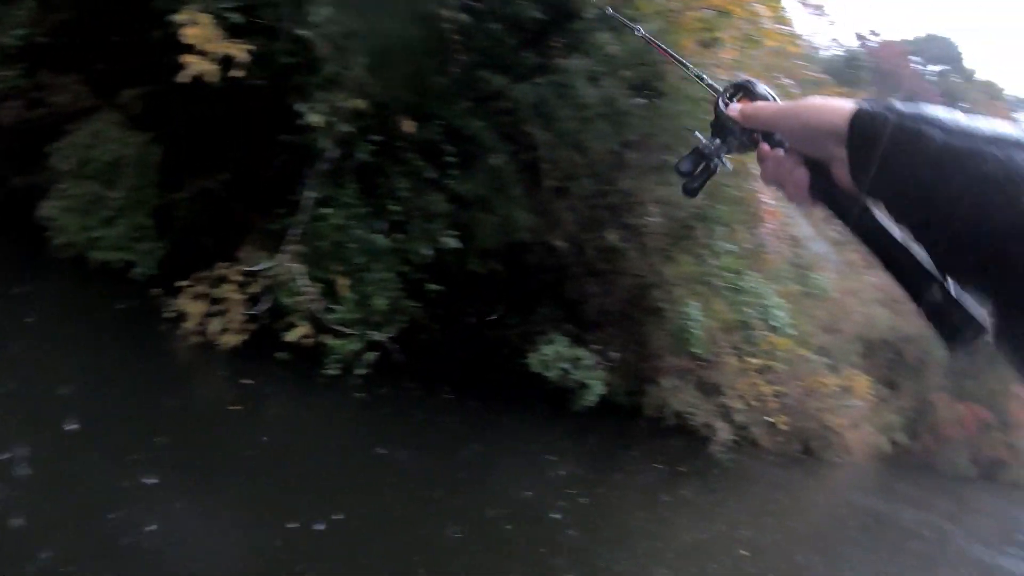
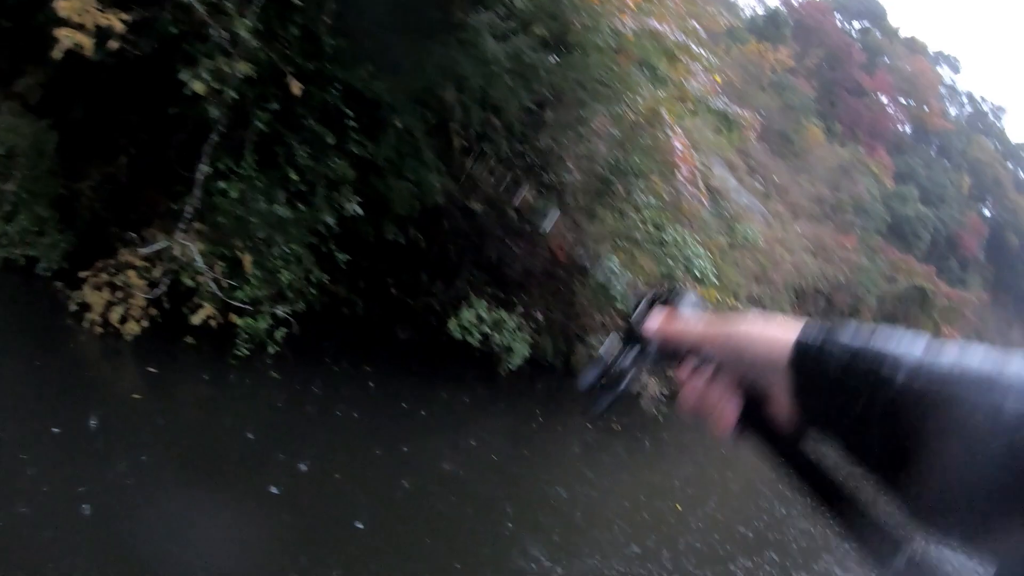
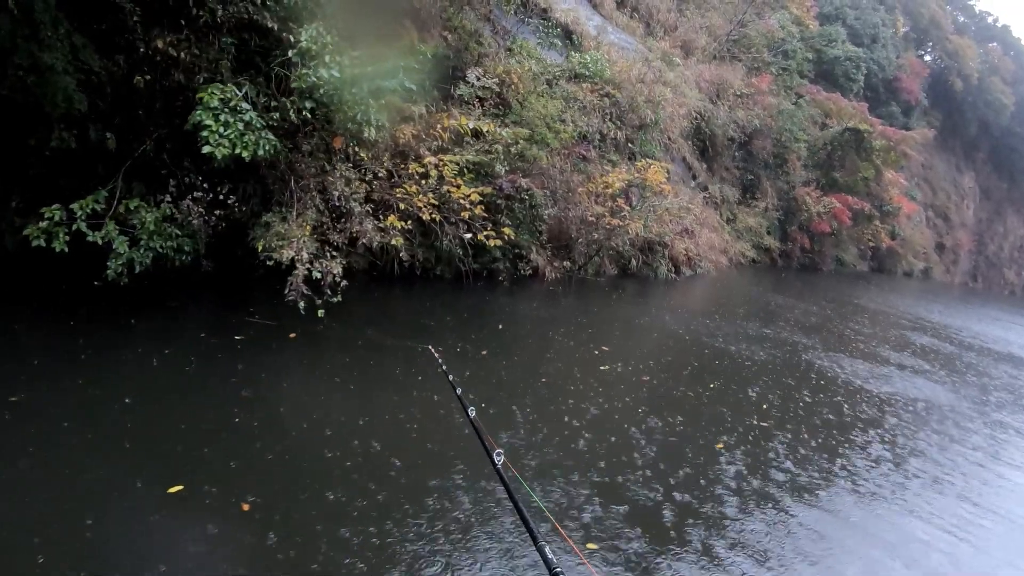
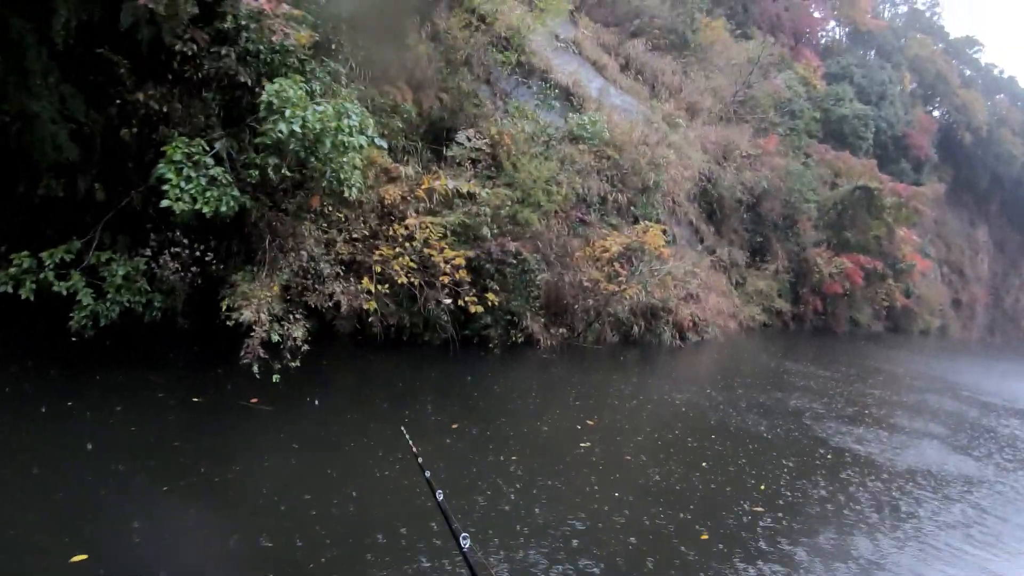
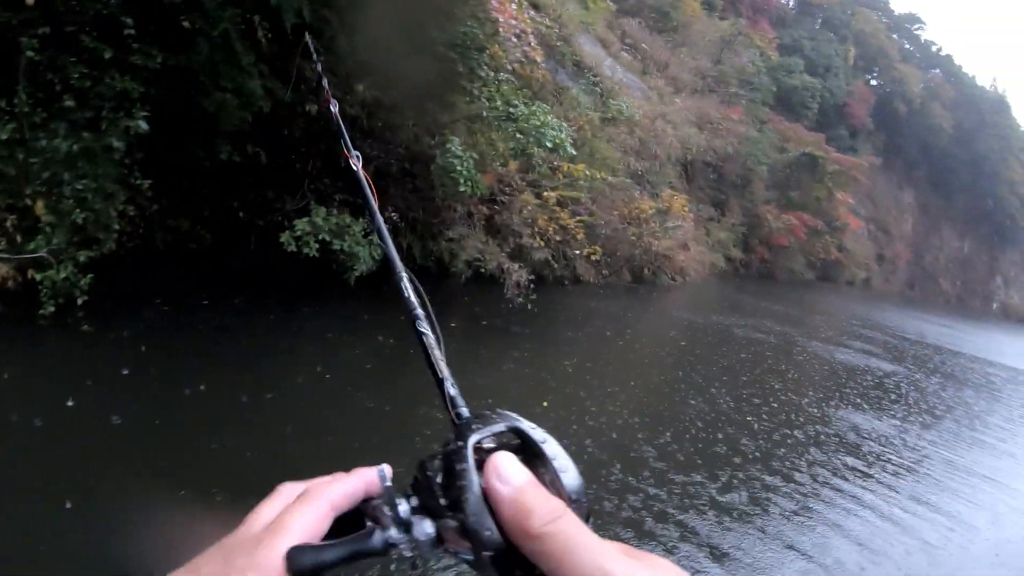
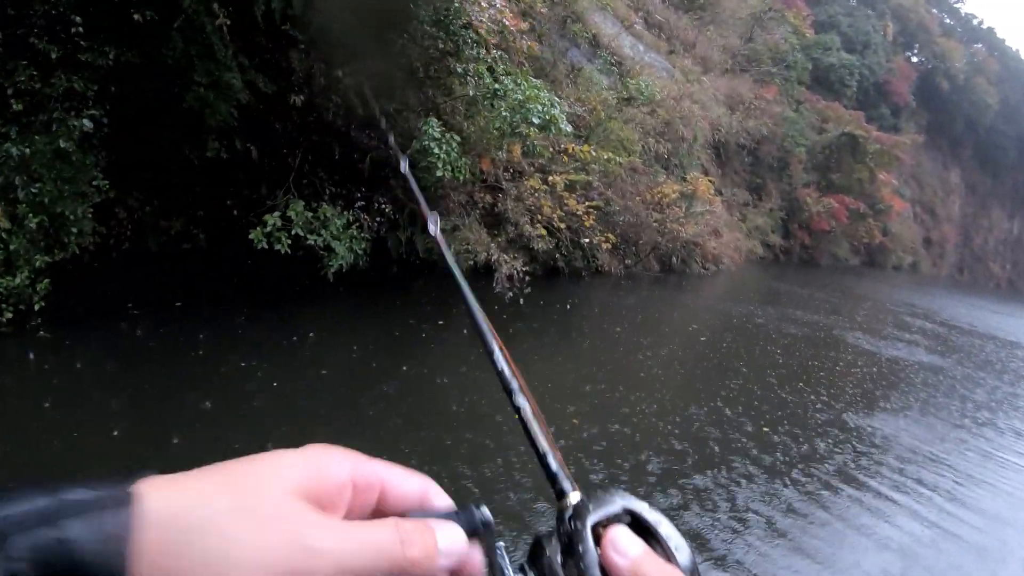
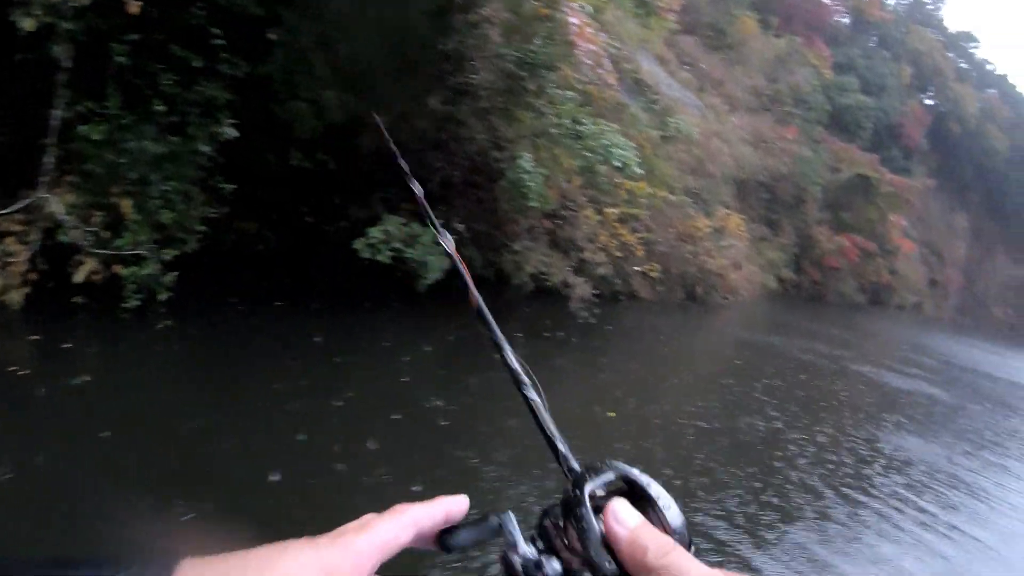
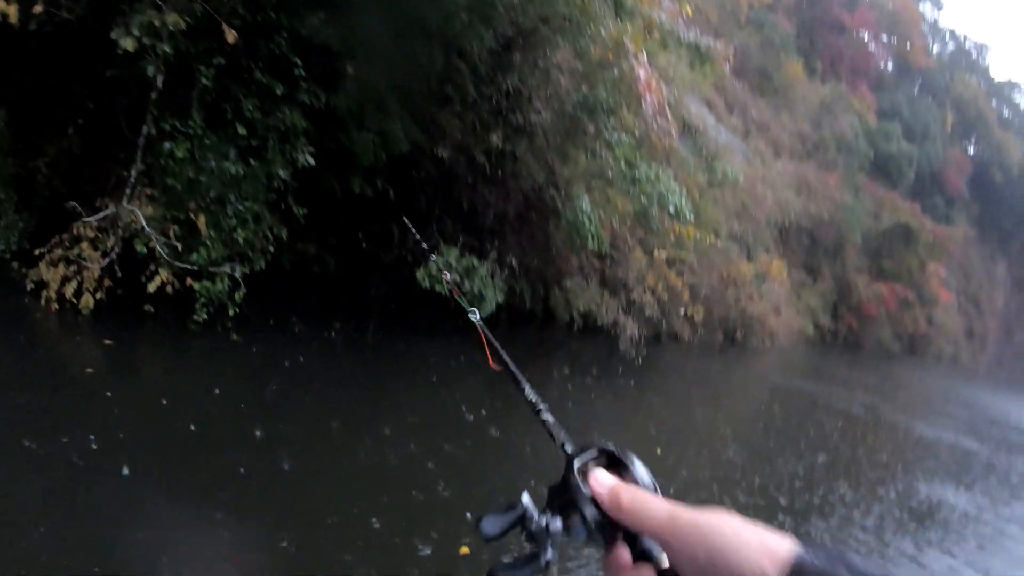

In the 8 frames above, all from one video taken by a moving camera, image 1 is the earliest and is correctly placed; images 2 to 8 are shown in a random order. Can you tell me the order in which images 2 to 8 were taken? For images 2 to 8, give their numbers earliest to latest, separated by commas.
2, 8, 7, 5, 6, 3, 4
